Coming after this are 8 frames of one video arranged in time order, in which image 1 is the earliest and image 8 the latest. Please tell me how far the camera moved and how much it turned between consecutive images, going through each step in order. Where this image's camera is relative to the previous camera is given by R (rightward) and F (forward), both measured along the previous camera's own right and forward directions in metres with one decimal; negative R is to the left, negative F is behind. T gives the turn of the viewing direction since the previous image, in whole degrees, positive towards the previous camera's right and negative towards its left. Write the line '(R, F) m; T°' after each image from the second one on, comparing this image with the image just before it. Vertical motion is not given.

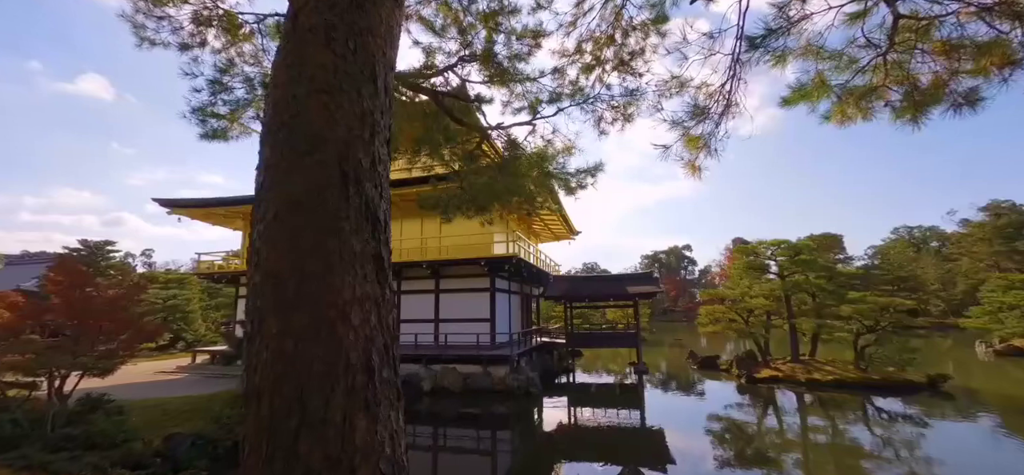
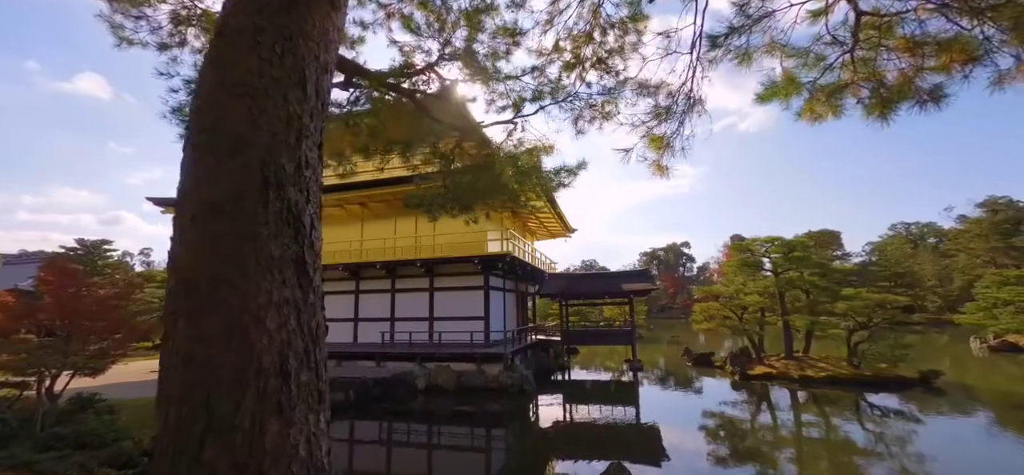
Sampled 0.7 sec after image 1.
(+0.1, 0.0) m; 0°
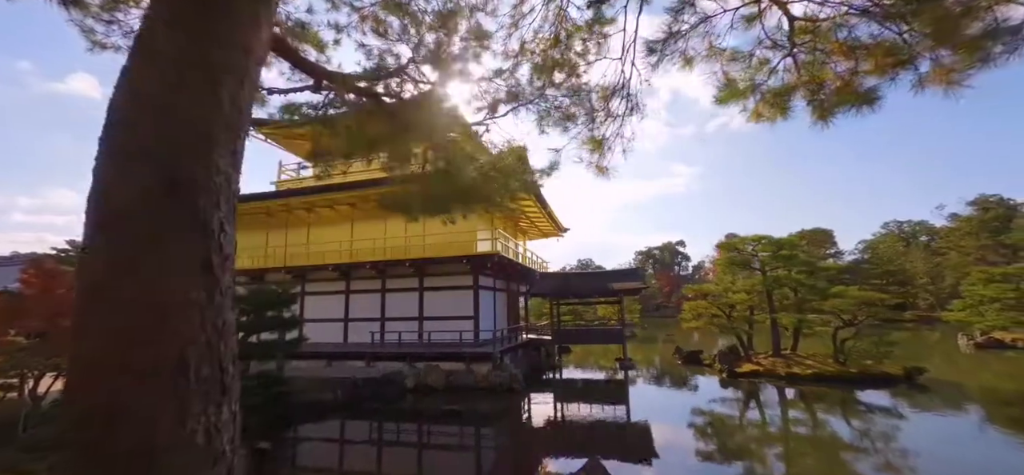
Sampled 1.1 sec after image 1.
(+0.2, 0.0) m; 0°
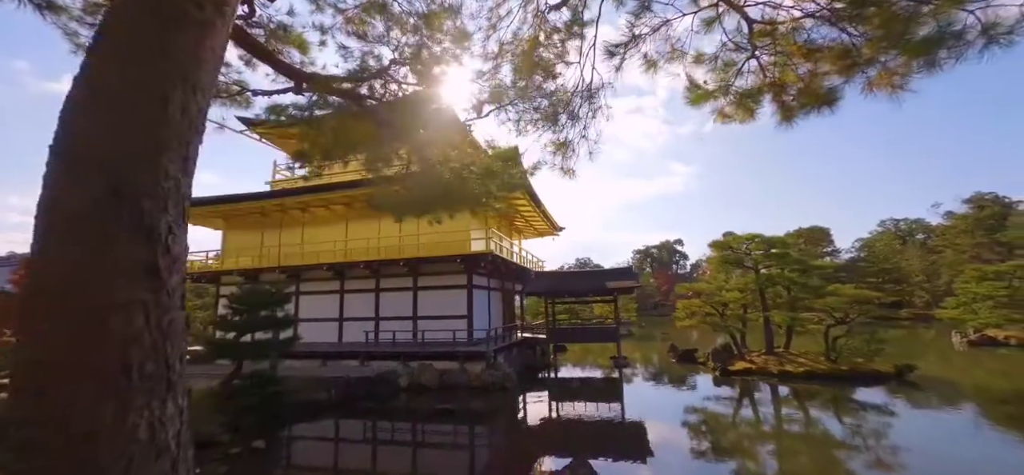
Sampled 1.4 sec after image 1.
(+0.1, 0.0) m; 0°
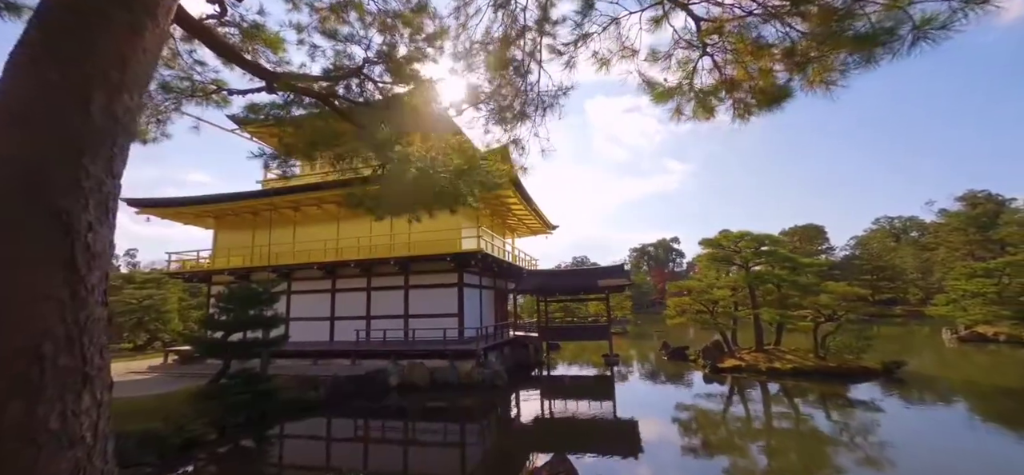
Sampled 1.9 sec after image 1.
(+0.2, 0.0) m; 0°
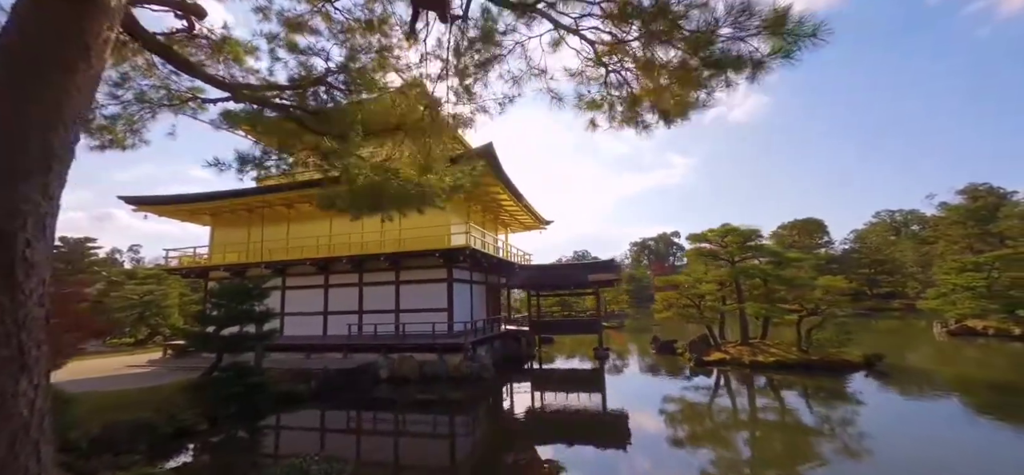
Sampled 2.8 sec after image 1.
(+0.3, -0.2) m; 0°
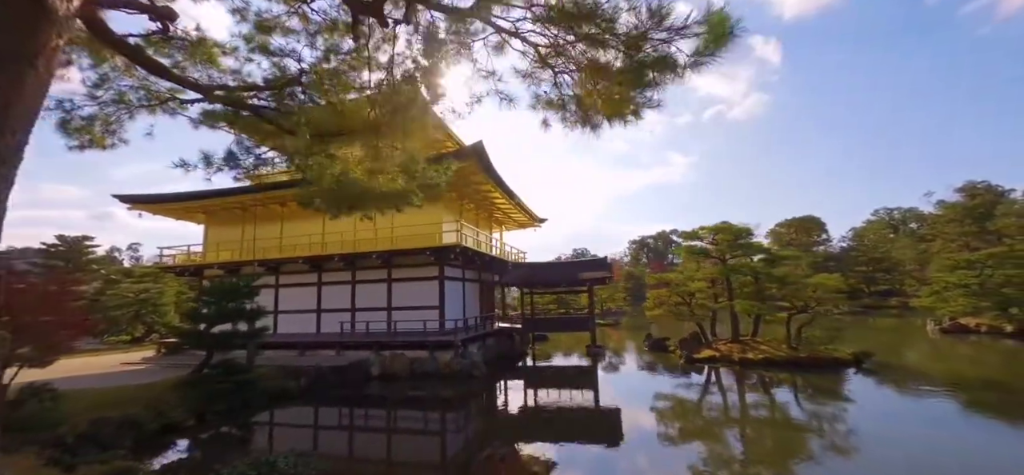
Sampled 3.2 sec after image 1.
(+0.2, -0.1) m; 0°
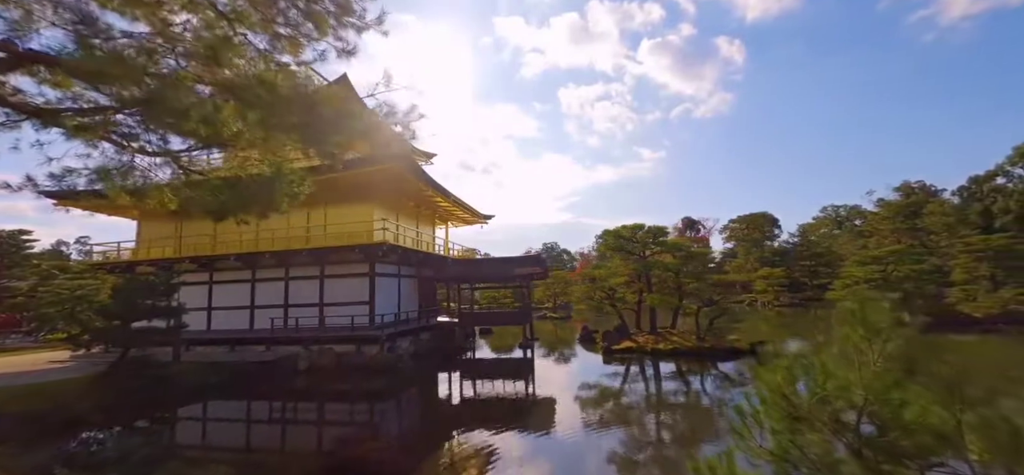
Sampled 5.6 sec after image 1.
(+1.1, -0.5) m; +3°
